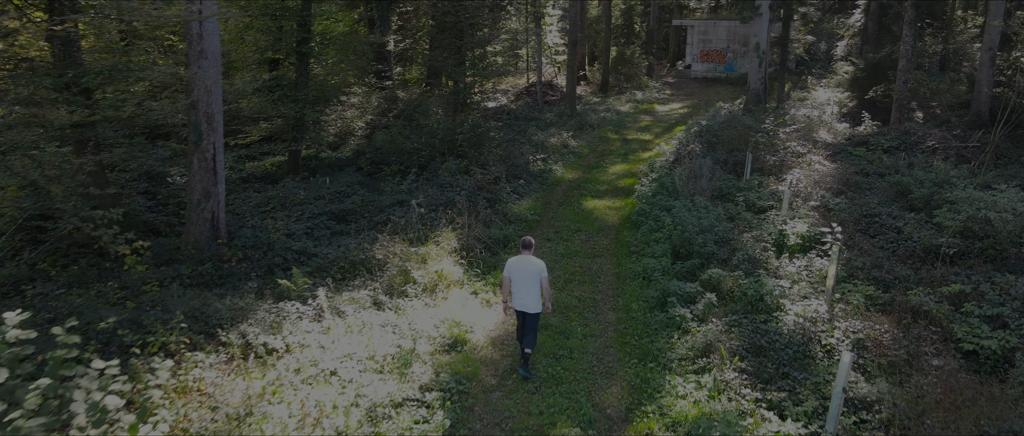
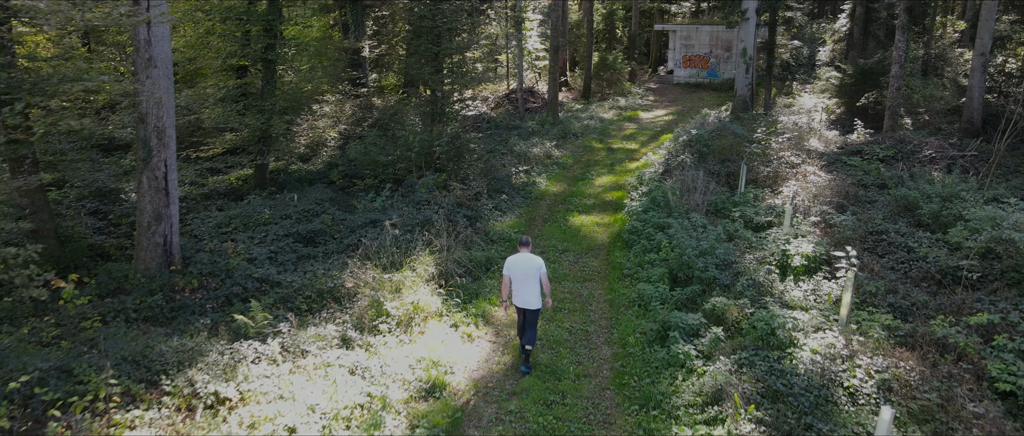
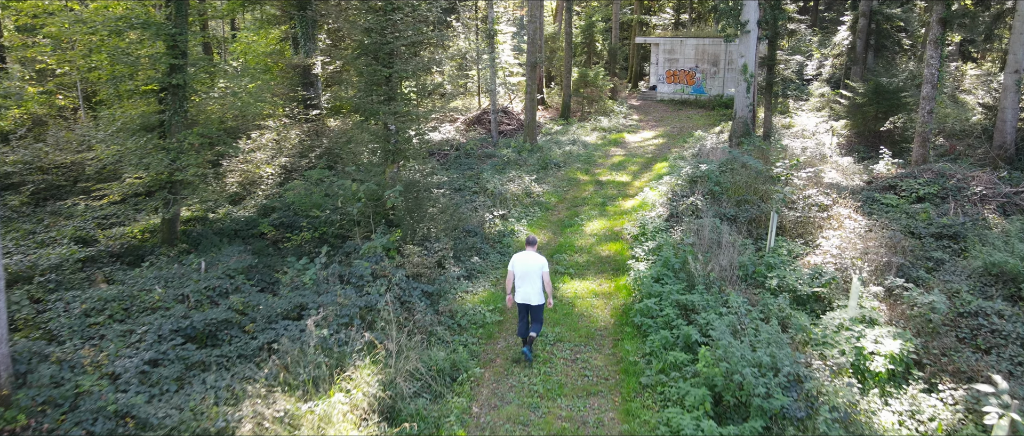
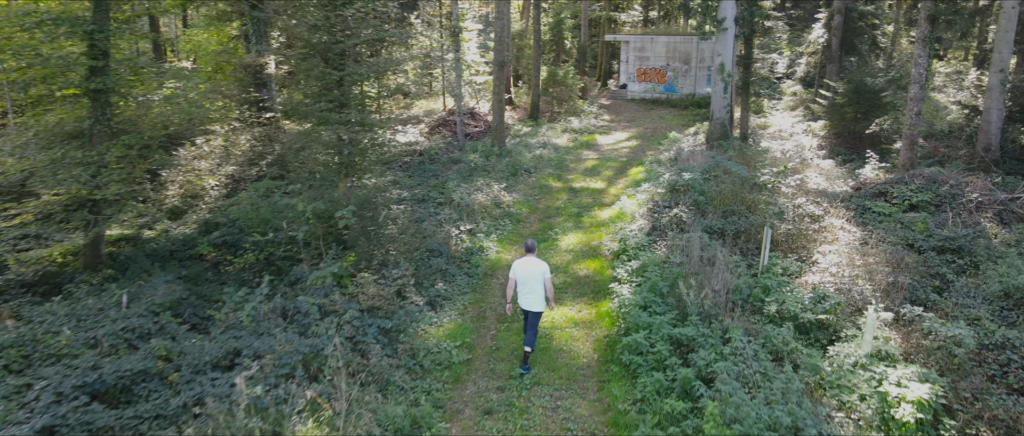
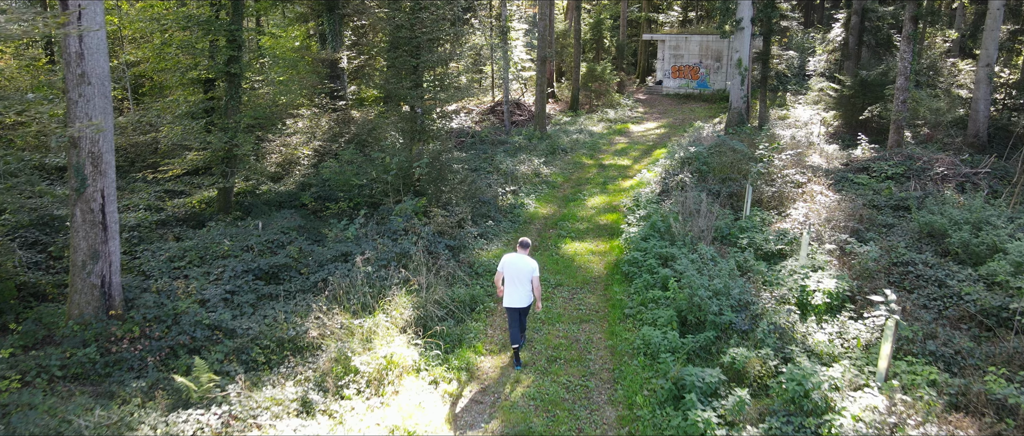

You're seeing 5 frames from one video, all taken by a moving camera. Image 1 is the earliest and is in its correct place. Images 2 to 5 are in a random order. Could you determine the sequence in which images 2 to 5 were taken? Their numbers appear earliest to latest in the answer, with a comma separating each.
2, 5, 3, 4
